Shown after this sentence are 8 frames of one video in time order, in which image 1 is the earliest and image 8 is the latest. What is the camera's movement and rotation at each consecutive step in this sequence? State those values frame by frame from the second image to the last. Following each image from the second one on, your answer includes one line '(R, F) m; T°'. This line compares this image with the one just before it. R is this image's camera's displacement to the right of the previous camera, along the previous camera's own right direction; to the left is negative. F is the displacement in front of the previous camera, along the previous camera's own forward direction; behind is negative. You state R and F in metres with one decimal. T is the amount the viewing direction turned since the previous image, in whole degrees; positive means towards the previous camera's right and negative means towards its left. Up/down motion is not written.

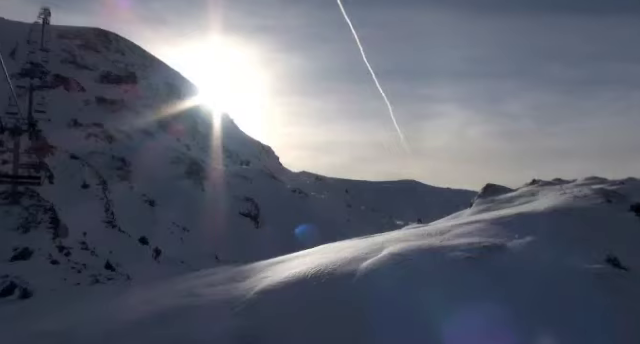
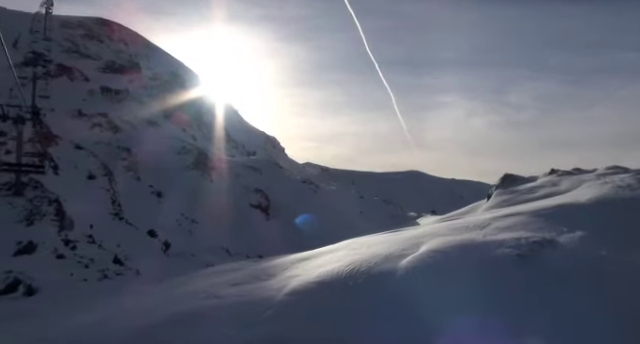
(-0.7, +1.3) m; 0°
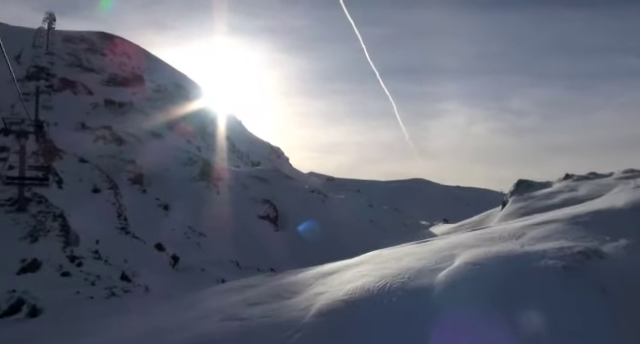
(-0.5, +1.0) m; 0°
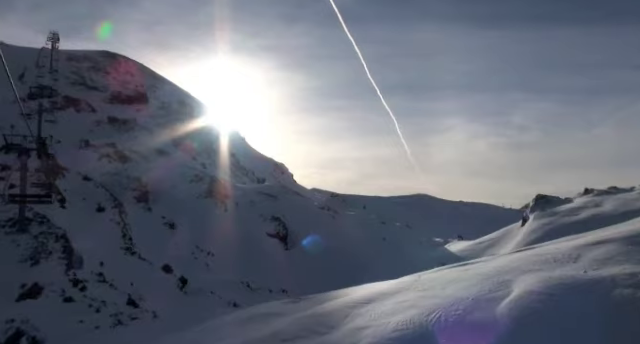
(-0.7, +1.4) m; 0°
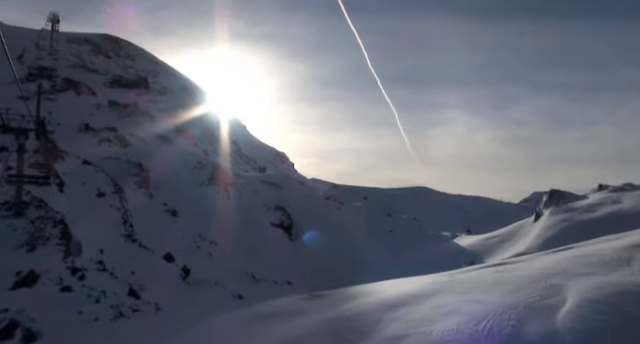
(-0.6, +1.2) m; 0°
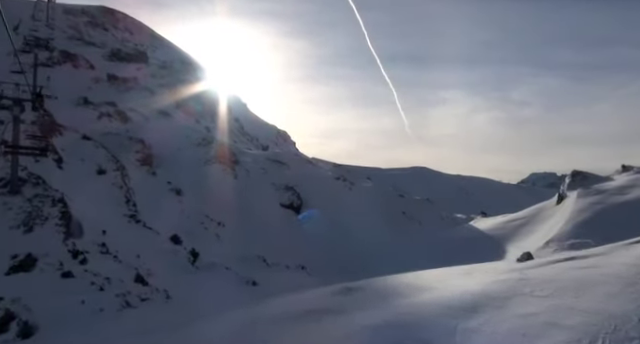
(-1.0, +1.9) m; 0°
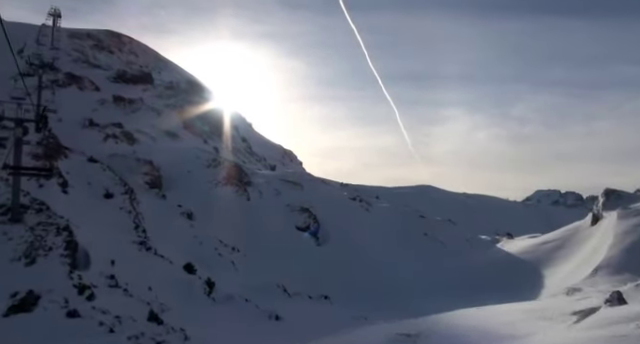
(-1.0, +2.0) m; 0°
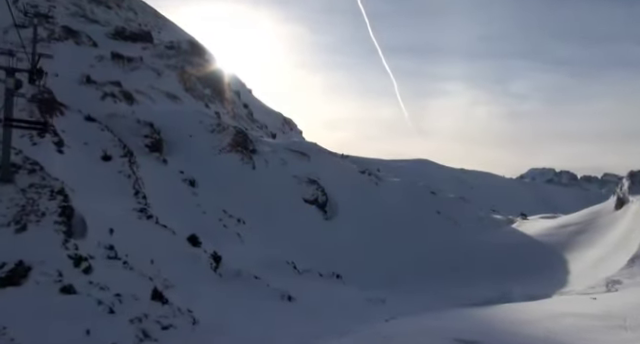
(-1.0, +2.0) m; +1°
